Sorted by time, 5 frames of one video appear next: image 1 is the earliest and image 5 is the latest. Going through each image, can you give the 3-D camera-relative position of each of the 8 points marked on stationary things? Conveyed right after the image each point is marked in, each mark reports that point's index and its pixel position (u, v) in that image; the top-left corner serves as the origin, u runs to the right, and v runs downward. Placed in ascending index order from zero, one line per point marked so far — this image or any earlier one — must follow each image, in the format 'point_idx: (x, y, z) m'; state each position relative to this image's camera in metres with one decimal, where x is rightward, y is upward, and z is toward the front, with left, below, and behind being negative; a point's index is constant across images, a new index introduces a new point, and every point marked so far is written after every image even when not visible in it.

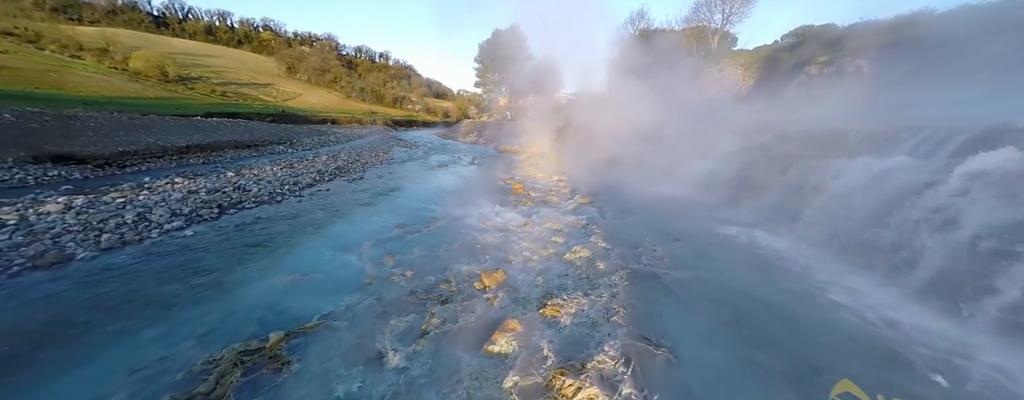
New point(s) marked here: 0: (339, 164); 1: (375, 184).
0: (-6.5, +1.3, +11.8) m
1: (-4.2, +0.5, +9.5) m
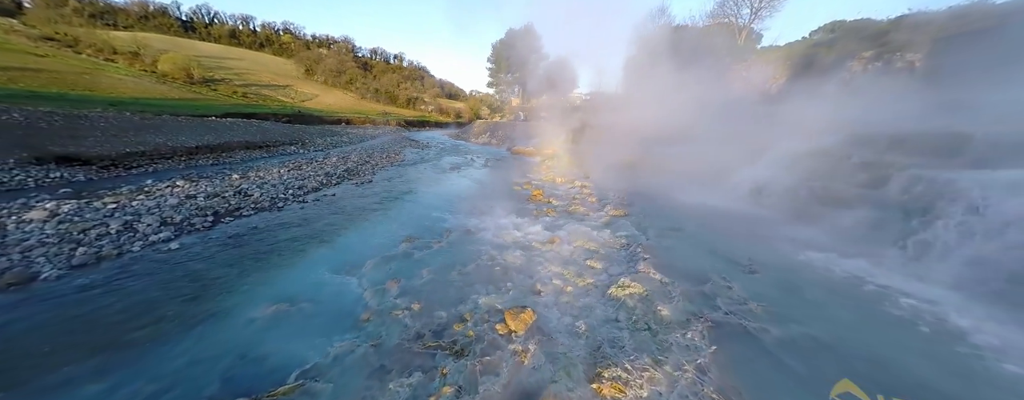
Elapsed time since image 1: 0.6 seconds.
0: (-5.9, +1.2, +11.3) m
1: (-3.7, +0.4, +9.0) m
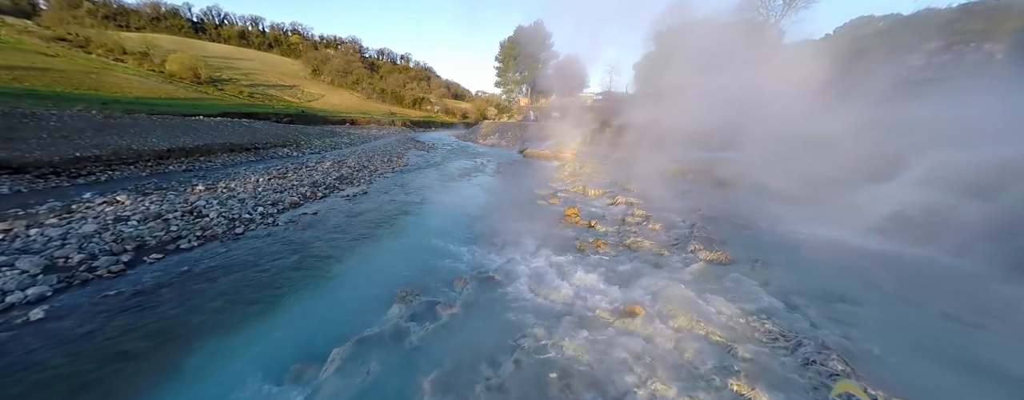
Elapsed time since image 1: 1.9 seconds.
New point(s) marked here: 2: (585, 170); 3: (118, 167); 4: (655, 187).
0: (-5.3, +0.9, +9.8) m
1: (-3.1, 0.0, +7.5) m
2: (+2.7, +1.1, +11.5) m
3: (-9.8, +0.8, +7.8) m
4: (+3.5, +0.3, +7.6) m
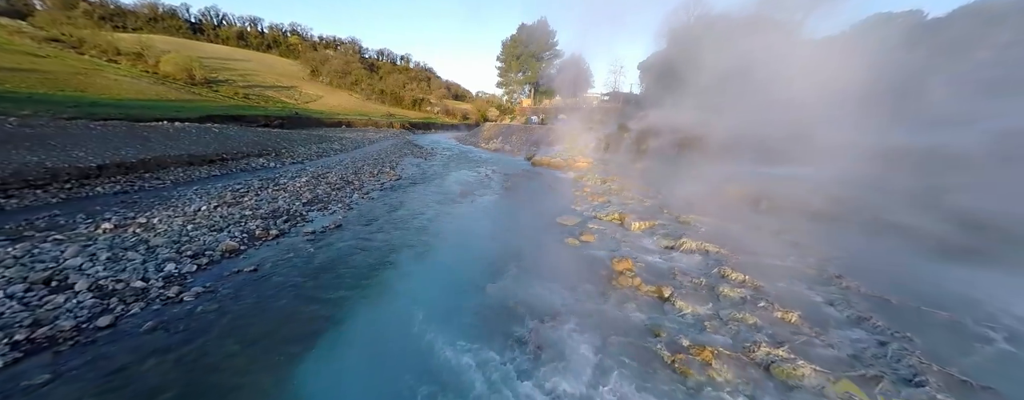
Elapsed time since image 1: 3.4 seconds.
0: (-5.0, +0.2, +8.0) m
1: (-2.8, -0.7, +5.7) m
2: (+3.0, +0.5, +9.7) m
3: (-9.4, +0.2, +5.9) m
4: (+3.8, -0.3, +5.8) m
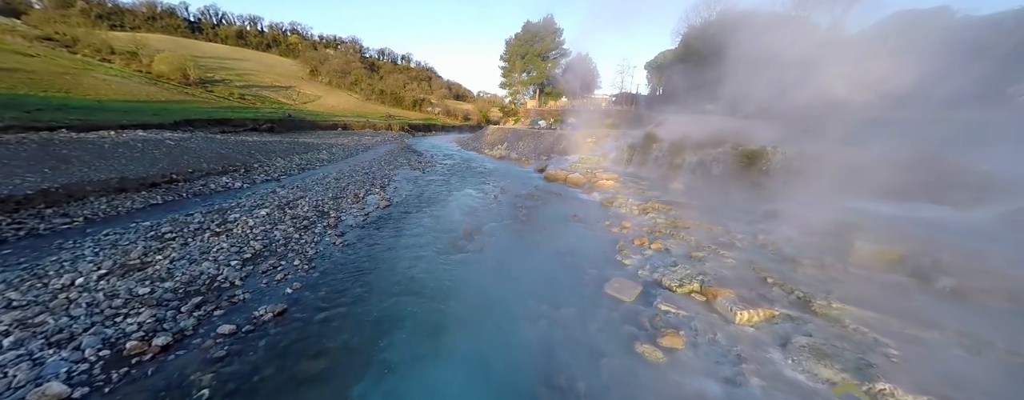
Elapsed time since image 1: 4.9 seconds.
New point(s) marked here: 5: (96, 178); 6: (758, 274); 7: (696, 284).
0: (-4.5, -0.7, +5.9) m
1: (-2.3, -1.6, +3.6) m
2: (+3.5, -0.4, +7.6) m
3: (-9.0, -0.7, +3.9) m
4: (+4.3, -1.2, +3.7) m
5: (-9.9, +0.6, +7.5) m
6: (+3.7, -1.1, +4.7) m
7: (+2.7, -1.2, +4.5) m
